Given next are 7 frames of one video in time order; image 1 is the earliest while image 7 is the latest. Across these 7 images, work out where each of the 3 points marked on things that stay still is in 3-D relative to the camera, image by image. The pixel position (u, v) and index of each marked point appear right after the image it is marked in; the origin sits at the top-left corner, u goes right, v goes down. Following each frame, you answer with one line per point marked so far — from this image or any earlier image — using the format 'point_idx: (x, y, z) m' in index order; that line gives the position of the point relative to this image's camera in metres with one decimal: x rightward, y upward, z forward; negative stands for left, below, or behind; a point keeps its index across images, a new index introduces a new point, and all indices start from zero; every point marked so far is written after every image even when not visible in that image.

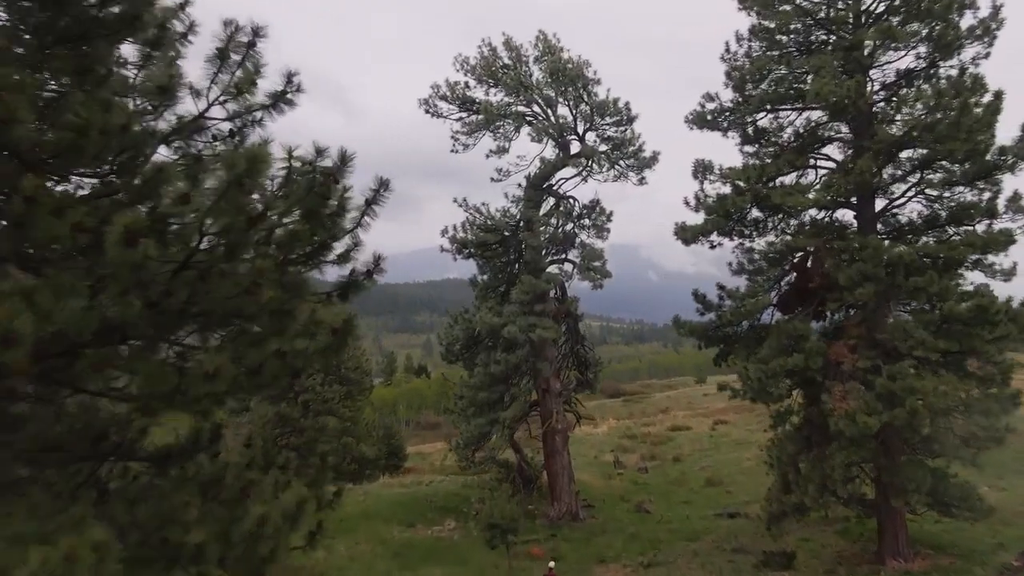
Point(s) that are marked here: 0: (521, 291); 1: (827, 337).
0: (+0.3, -0.1, +15.2) m
1: (+7.7, -1.2, +11.4) m
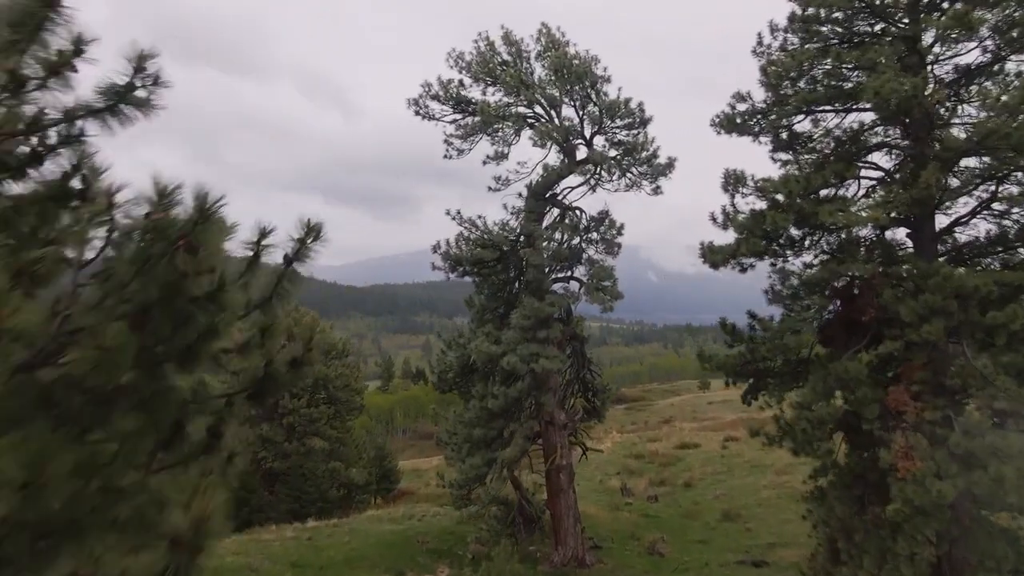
0: (+0.2, -0.8, +13.5) m
1: (+7.7, -1.9, +9.7) m
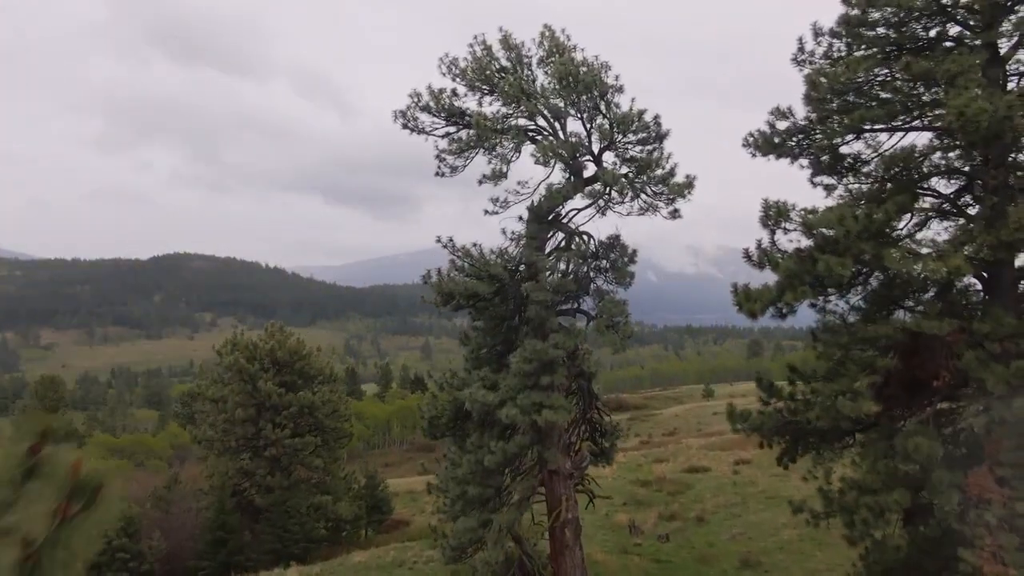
0: (+0.2, -1.8, +11.8) m
1: (+7.7, -2.9, +8.1) m
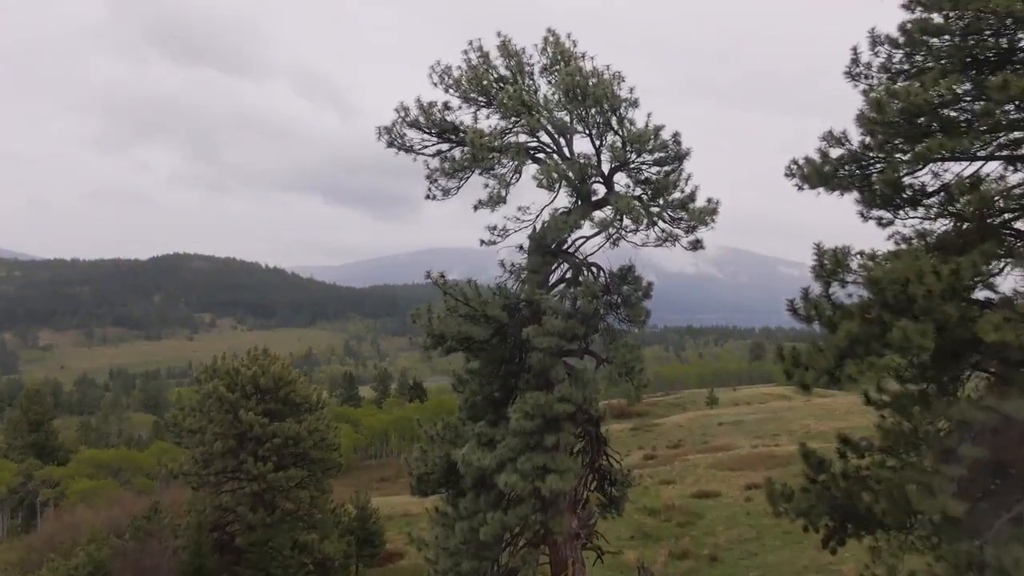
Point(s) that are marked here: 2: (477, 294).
0: (+0.2, -2.8, +10.3) m
1: (+7.7, -3.9, +6.5) m
2: (-0.8, -0.1, +11.2) m
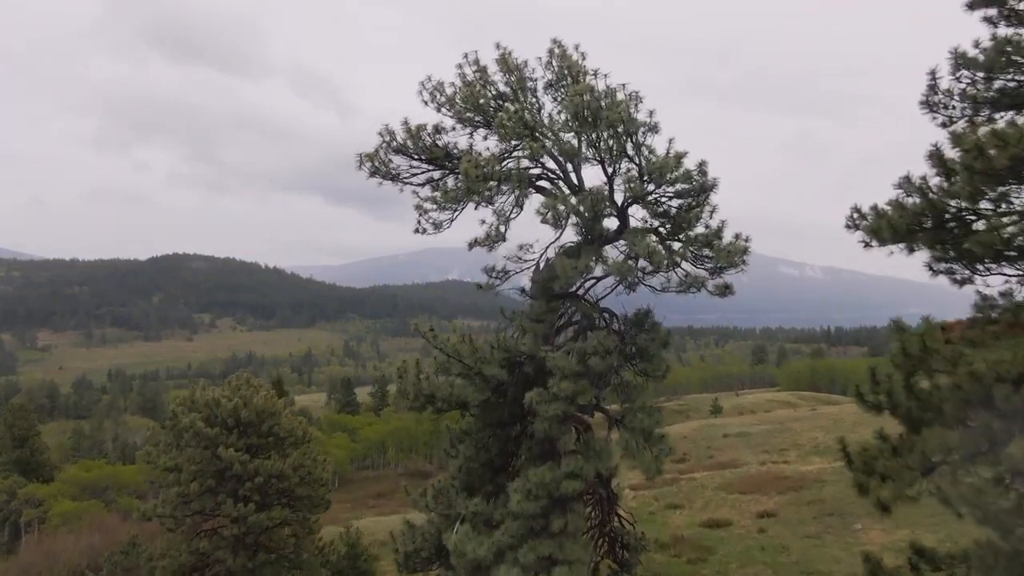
0: (+0.2, -3.9, +8.8) m
1: (+7.7, -5.0, +5.0) m
2: (-0.8, -1.3, +9.7) m
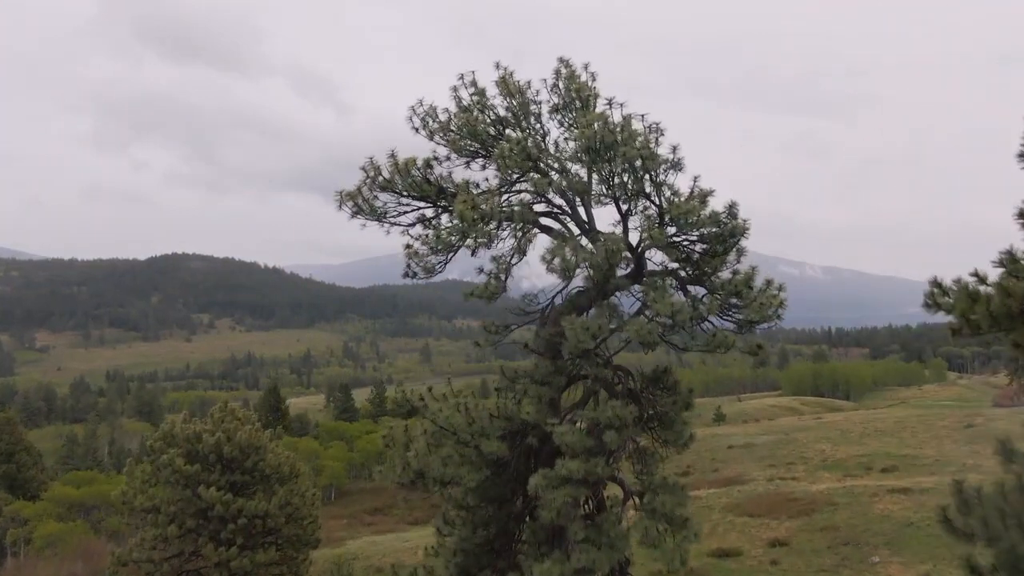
0: (+0.3, -5.0, +7.5) m
1: (+7.7, -6.1, +3.8) m
2: (-0.8, -2.3, +8.5) m
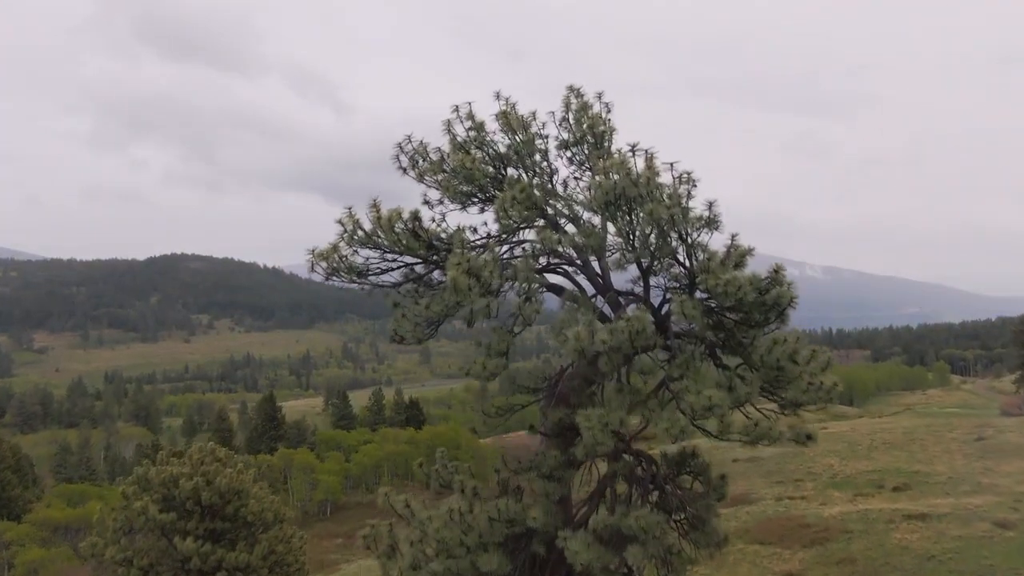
0: (+0.3, -6.2, +6.2) m
1: (+7.8, -7.3, +2.5) m
2: (-0.7, -3.6, +7.1) m
